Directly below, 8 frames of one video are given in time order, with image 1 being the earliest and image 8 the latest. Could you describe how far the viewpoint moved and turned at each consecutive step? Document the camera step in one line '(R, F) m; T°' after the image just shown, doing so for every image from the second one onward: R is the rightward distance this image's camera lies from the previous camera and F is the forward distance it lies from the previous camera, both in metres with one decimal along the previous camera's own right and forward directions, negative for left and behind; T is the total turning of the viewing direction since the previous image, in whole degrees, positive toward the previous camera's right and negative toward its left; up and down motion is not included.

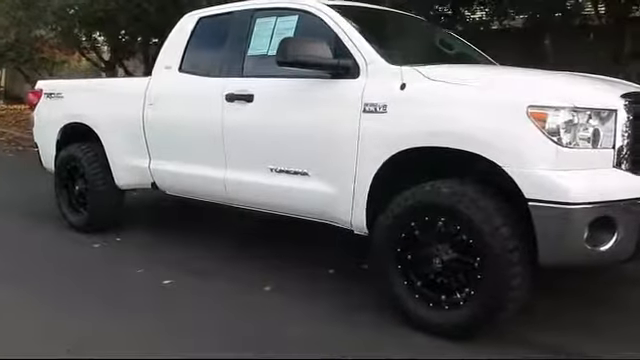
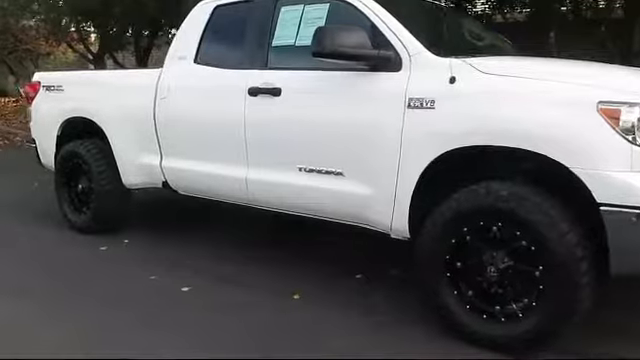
(-0.4, +0.3) m; +2°
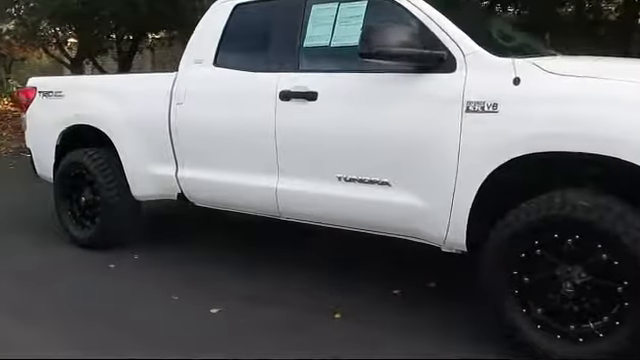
(-0.5, +0.3) m; +3°
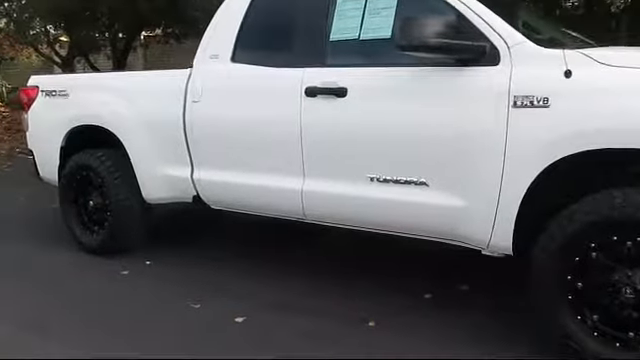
(-0.3, +0.2) m; +1°
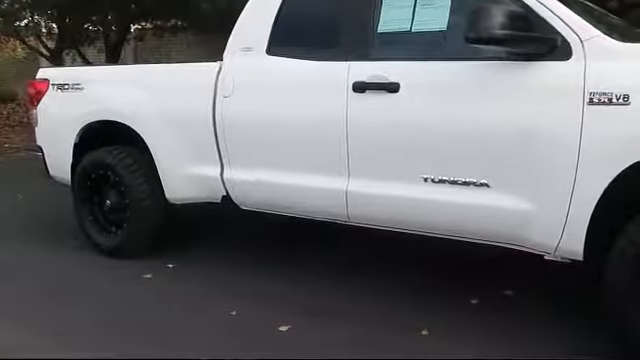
(-0.4, +0.2) m; +2°
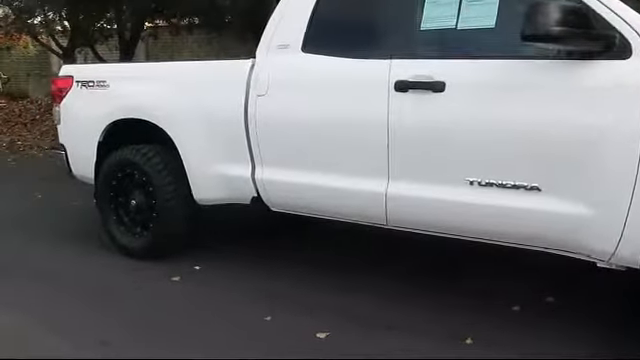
(-0.2, +0.1) m; -1°
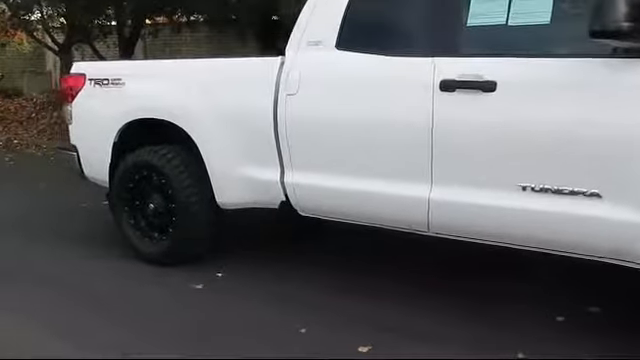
(-0.3, +0.2) m; +1°
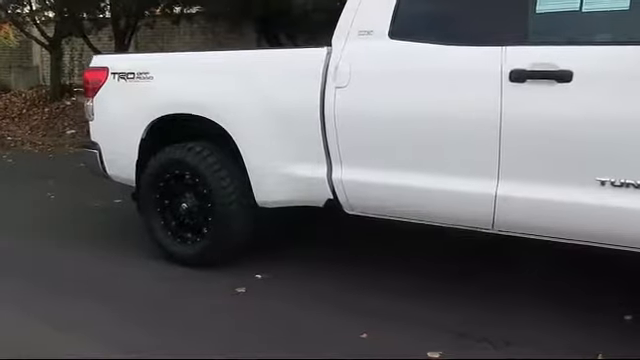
(-0.5, +0.2) m; +1°
